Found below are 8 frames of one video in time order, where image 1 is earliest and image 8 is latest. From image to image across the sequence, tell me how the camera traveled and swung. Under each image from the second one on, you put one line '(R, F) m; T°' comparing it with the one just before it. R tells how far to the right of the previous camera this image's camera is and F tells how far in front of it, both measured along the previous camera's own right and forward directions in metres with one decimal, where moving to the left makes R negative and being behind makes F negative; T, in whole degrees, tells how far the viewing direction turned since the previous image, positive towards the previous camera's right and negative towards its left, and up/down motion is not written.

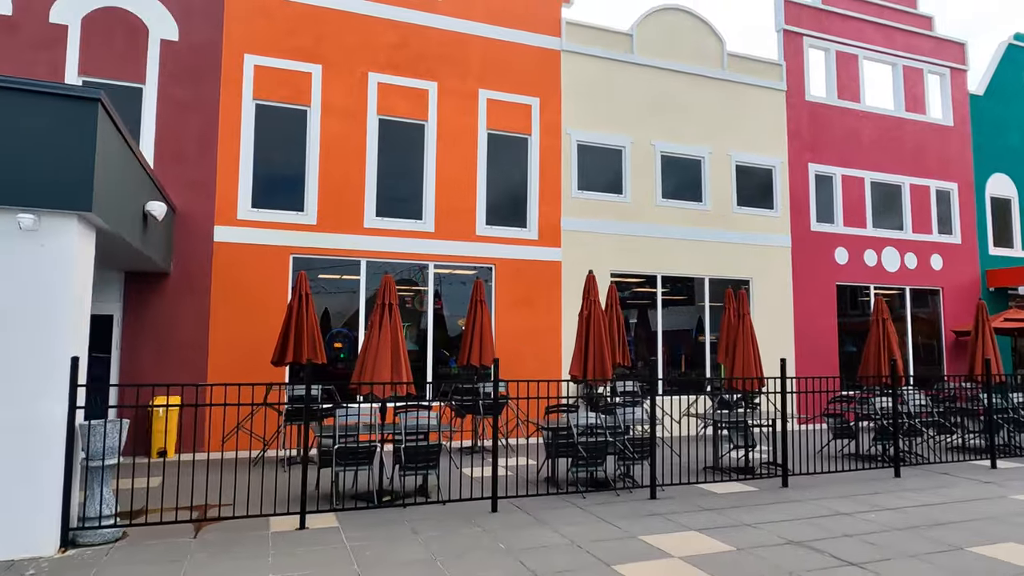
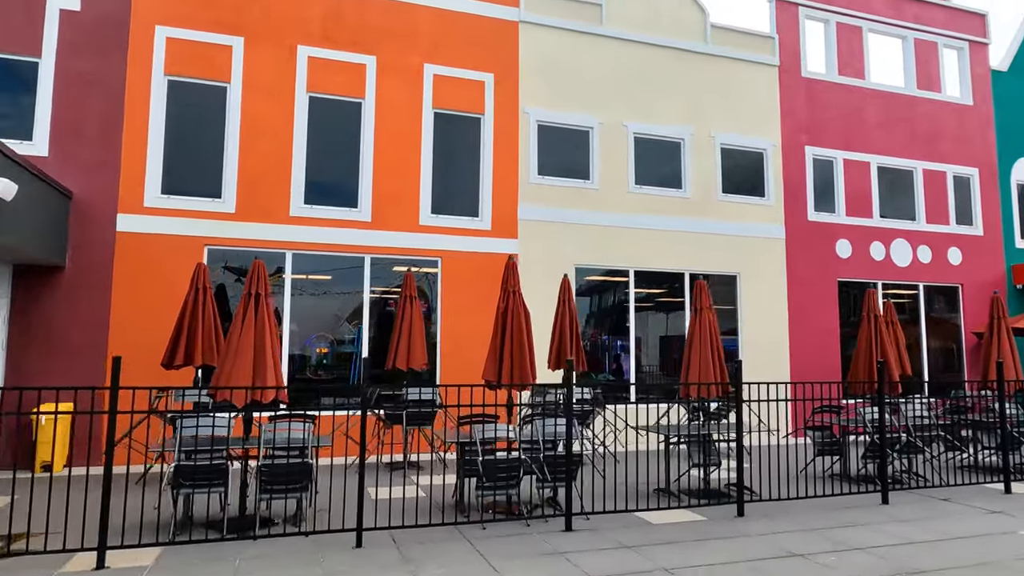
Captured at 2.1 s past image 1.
(+1.4, +1.3) m; -2°
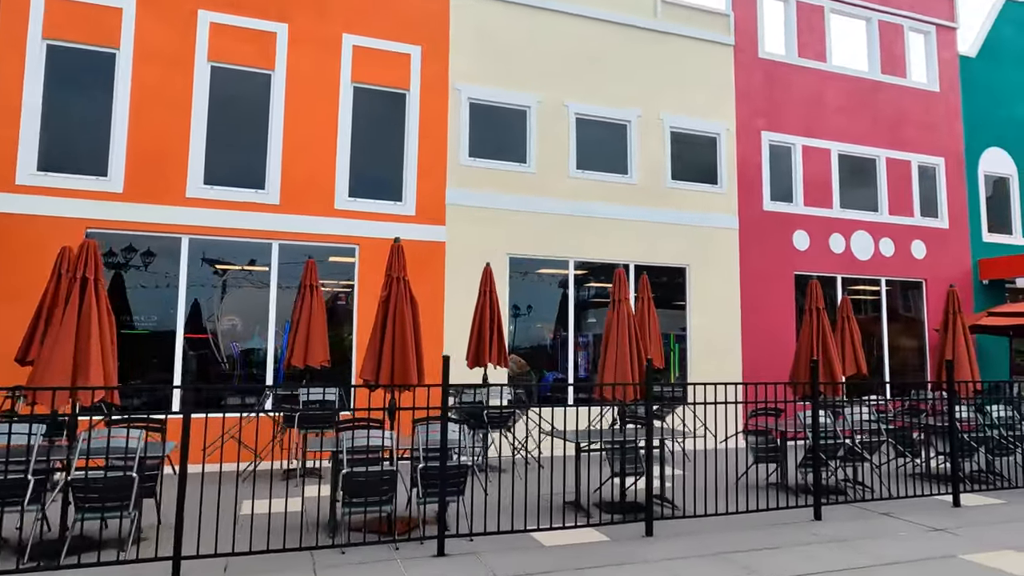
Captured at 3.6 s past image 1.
(+1.0, +0.9) m; +1°
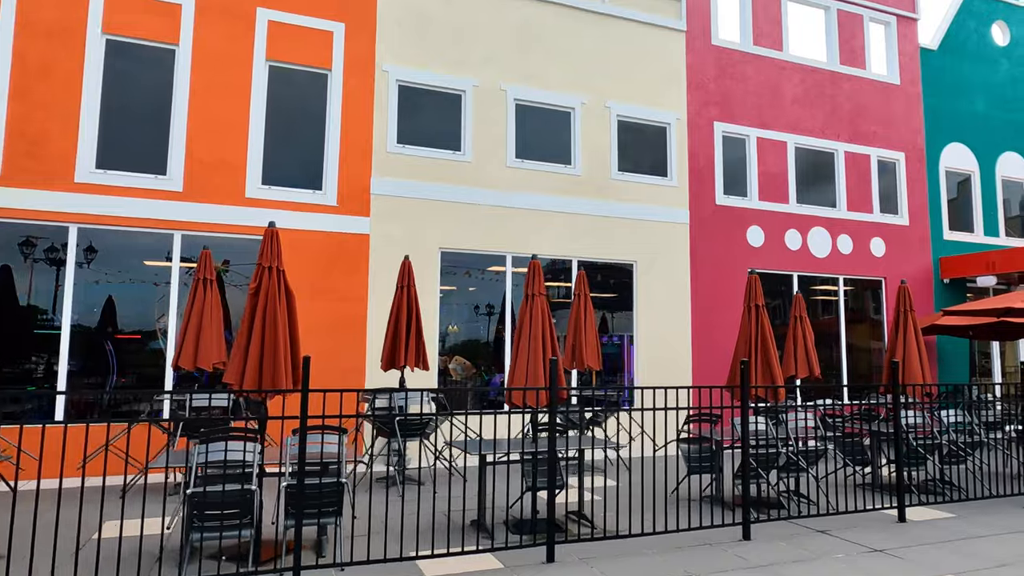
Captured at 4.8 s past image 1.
(+0.8, +0.7) m; +2°
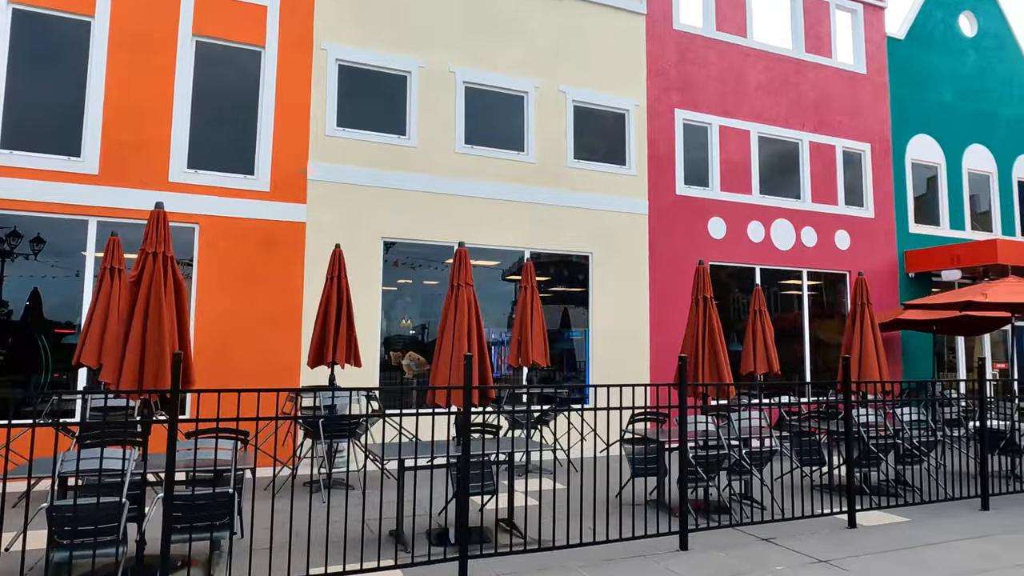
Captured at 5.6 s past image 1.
(+0.5, +0.5) m; +2°
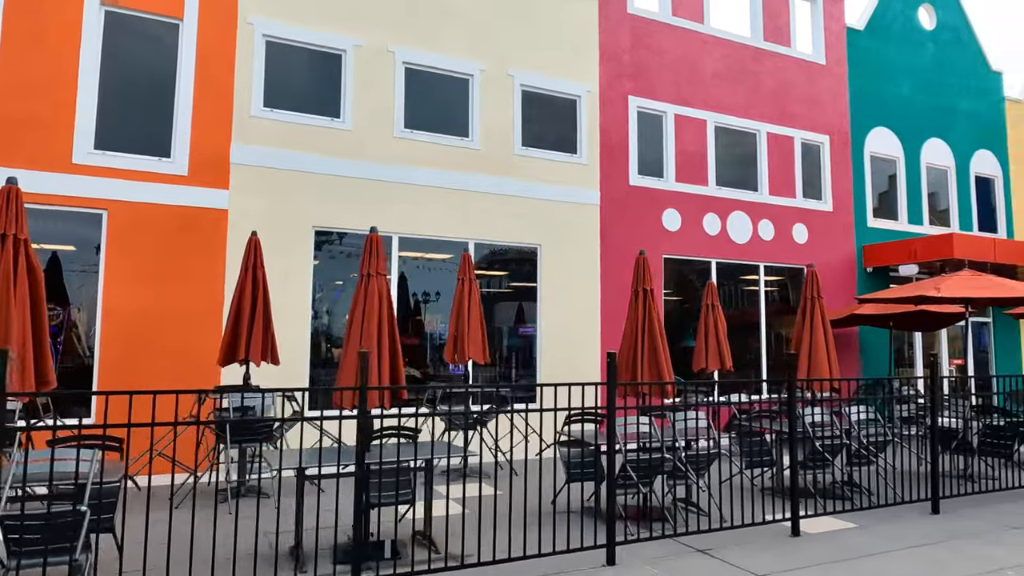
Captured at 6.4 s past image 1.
(+0.5, +0.5) m; +2°
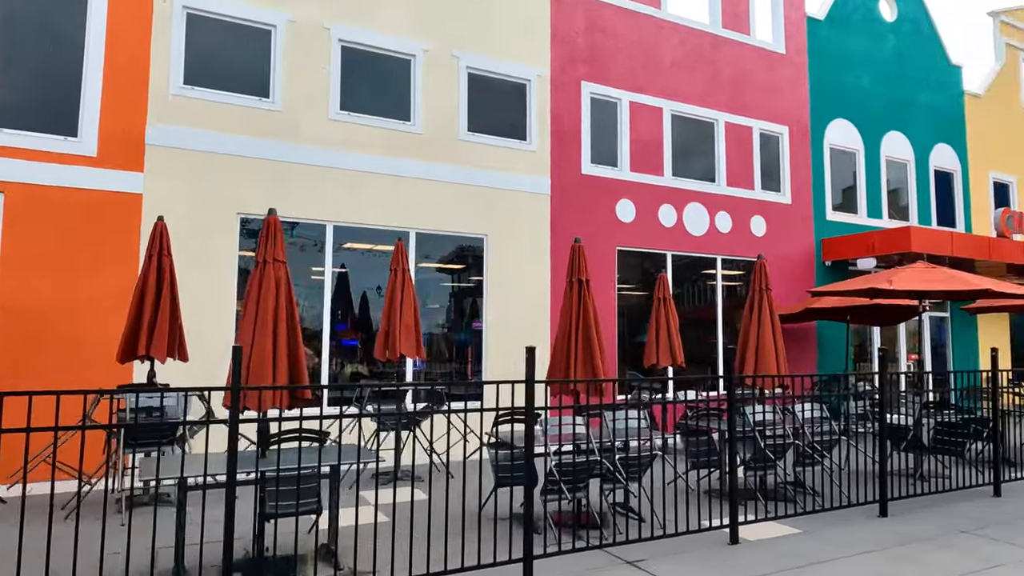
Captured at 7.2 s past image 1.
(+0.5, +0.5) m; +2°
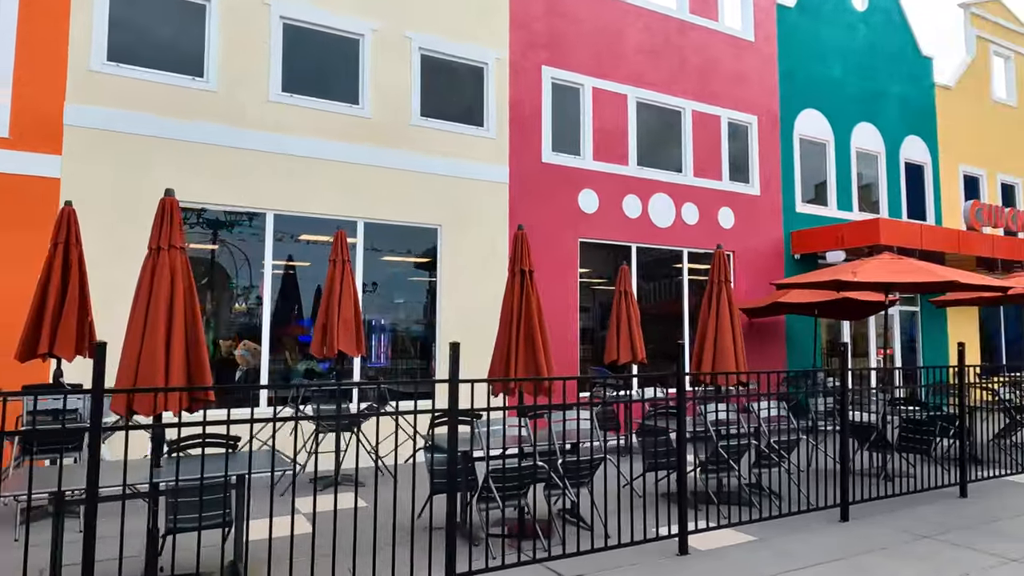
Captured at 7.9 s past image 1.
(+0.4, +0.4) m; +2°
